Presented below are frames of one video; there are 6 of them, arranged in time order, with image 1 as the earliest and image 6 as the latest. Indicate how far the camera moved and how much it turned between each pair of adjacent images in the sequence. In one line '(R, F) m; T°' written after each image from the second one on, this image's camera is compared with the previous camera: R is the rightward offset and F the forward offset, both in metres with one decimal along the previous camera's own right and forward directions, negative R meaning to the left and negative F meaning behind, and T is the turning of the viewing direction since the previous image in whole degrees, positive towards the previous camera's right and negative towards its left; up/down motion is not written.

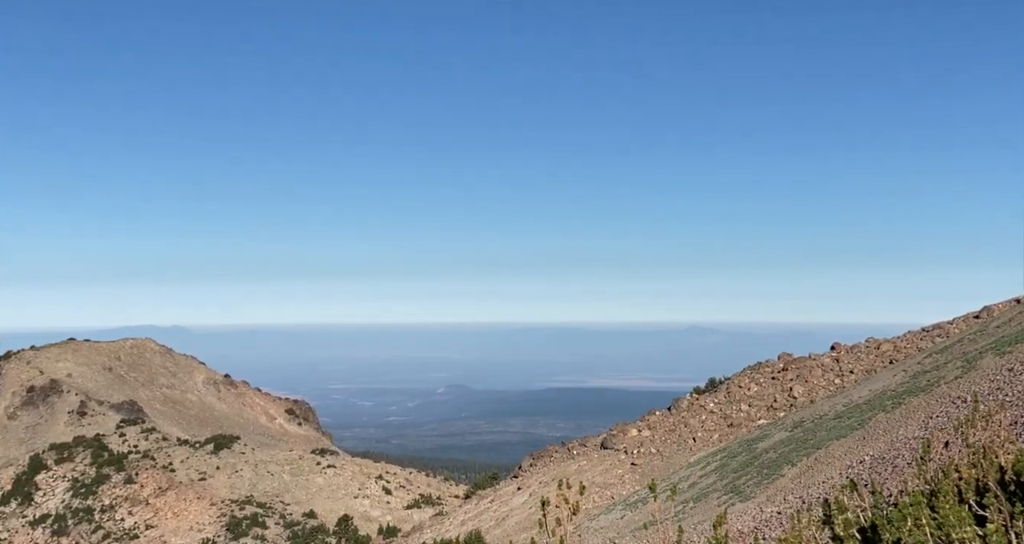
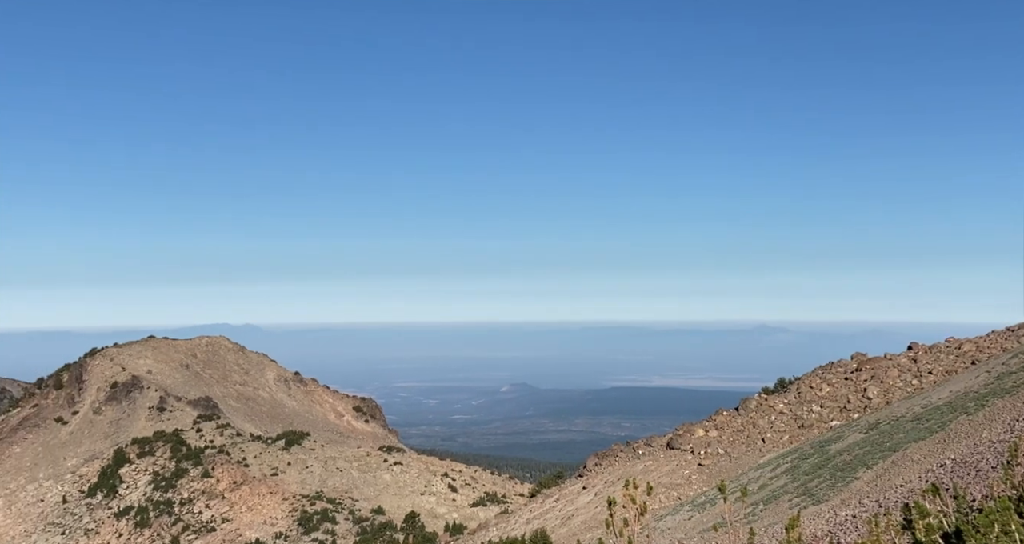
(-0.4, -0.6) m; -3°
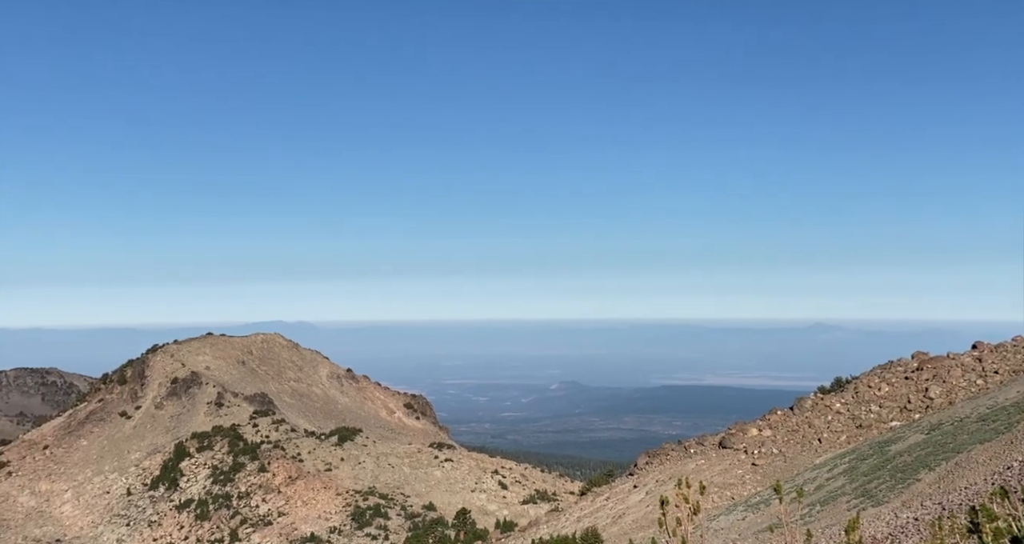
(-0.4, -0.3) m; -3°
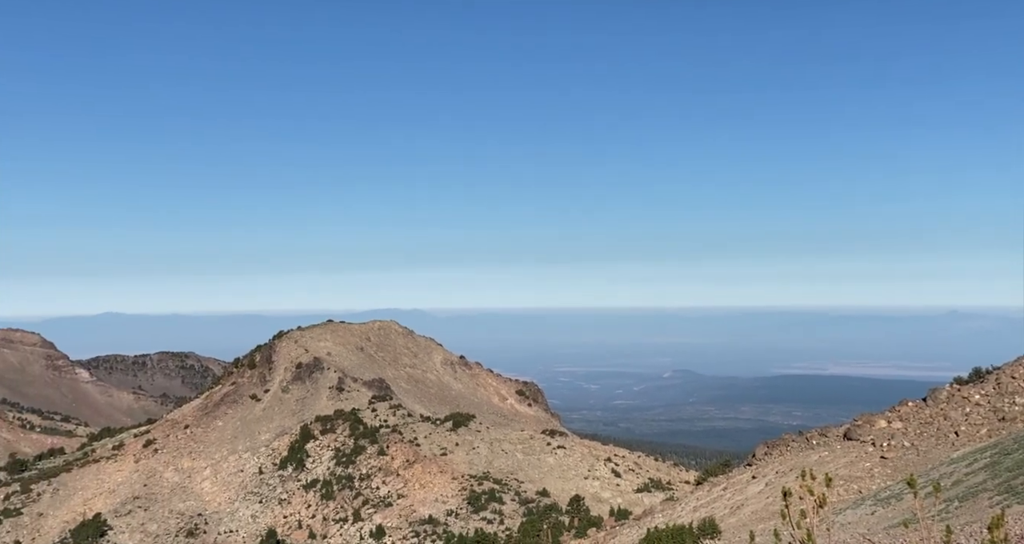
(-0.8, -0.1) m; -6°
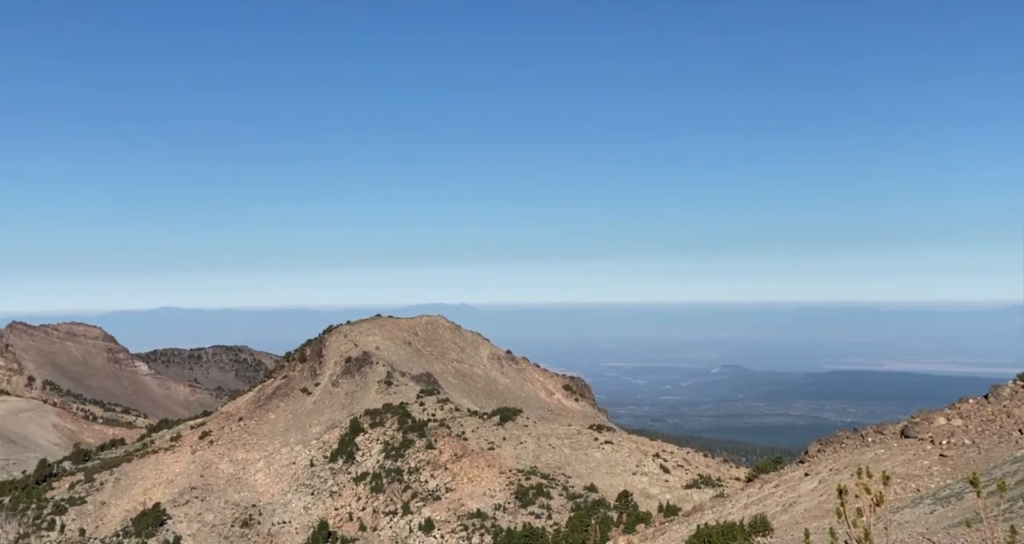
(-0.4, +0.2) m; -2°
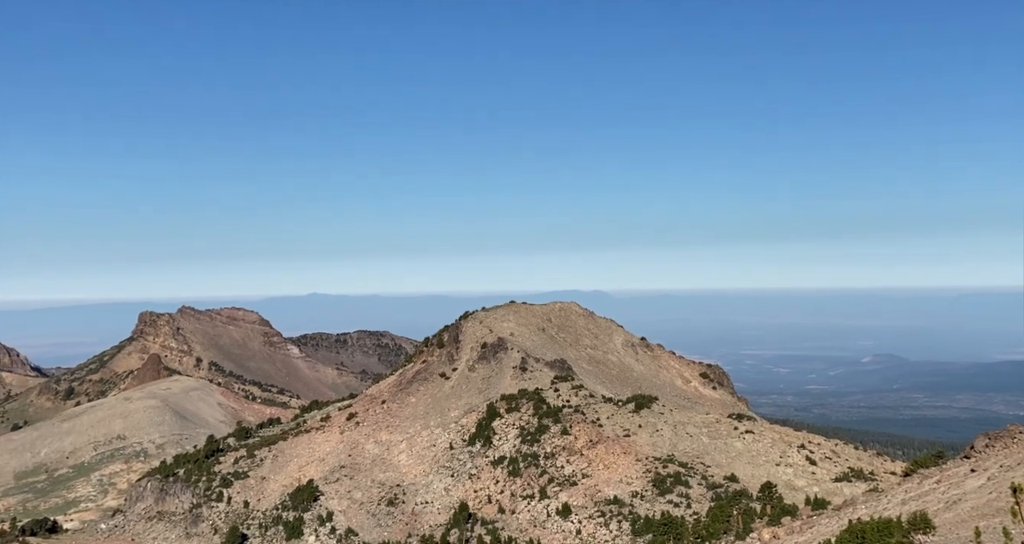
(-1.0, +1.3) m; -7°
